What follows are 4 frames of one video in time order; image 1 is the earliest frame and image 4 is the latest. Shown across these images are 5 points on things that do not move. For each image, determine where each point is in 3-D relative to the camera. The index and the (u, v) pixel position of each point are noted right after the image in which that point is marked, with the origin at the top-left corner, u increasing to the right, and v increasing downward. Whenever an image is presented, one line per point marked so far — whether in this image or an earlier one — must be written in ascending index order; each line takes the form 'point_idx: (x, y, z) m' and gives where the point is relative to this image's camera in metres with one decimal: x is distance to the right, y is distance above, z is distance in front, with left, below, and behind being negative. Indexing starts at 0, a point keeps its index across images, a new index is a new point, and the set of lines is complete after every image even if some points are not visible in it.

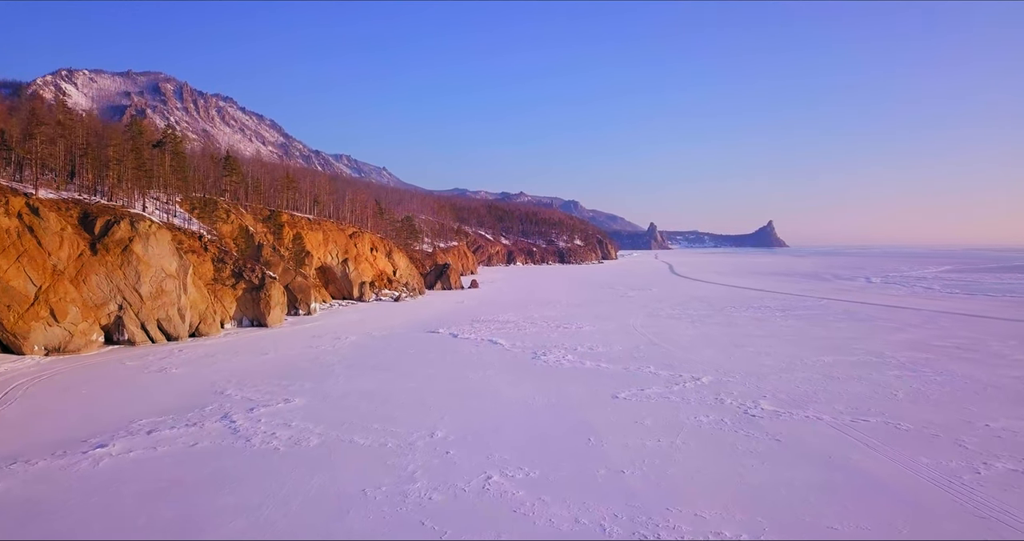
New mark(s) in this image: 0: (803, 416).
0: (+7.4, -3.7, +12.9) m
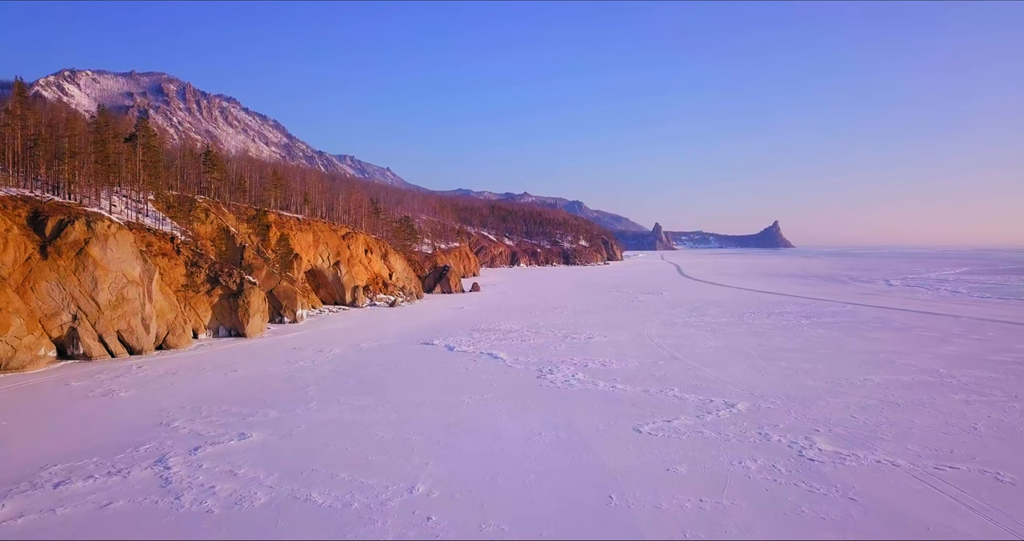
0: (+7.4, -3.9, +10.4) m
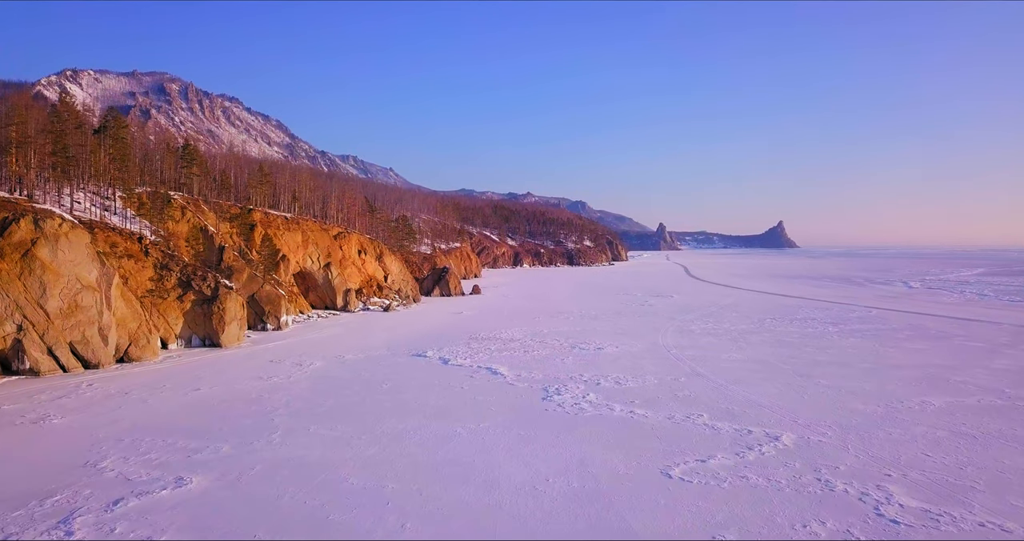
0: (+7.4, -4.1, +8.1) m
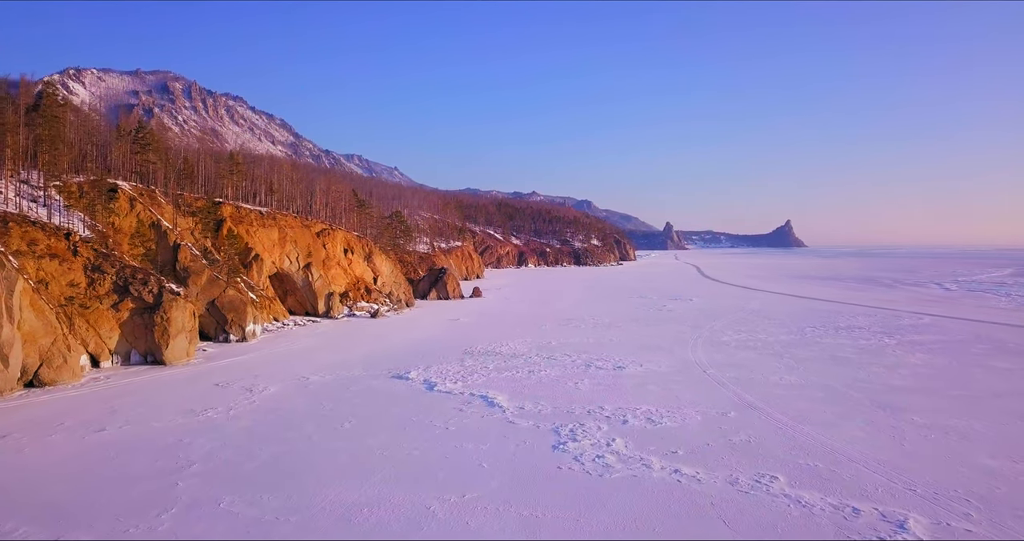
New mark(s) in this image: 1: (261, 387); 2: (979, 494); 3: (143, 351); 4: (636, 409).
0: (+7.3, -4.2, +4.3) m
1: (-7.6, -3.6, +15.4) m
2: (+8.4, -3.9, +9.1) m
3: (-13.3, -2.9, +18.2) m
4: (+3.3, -3.7, +13.5) m
